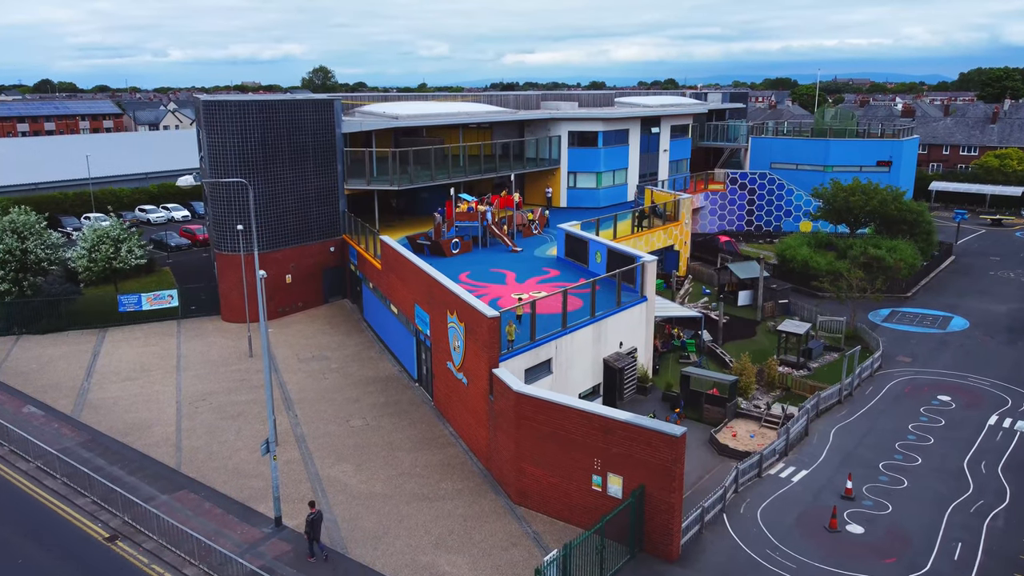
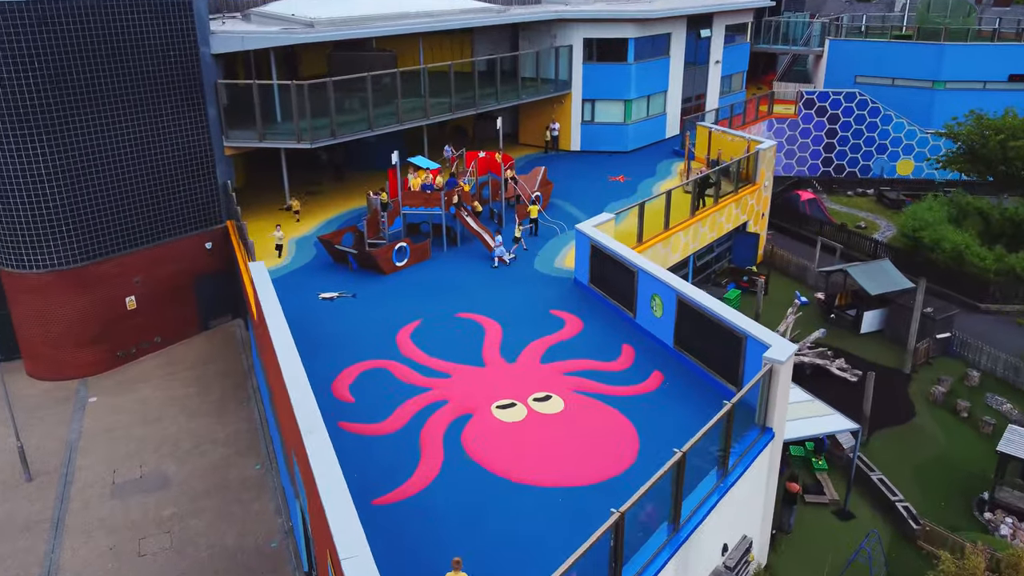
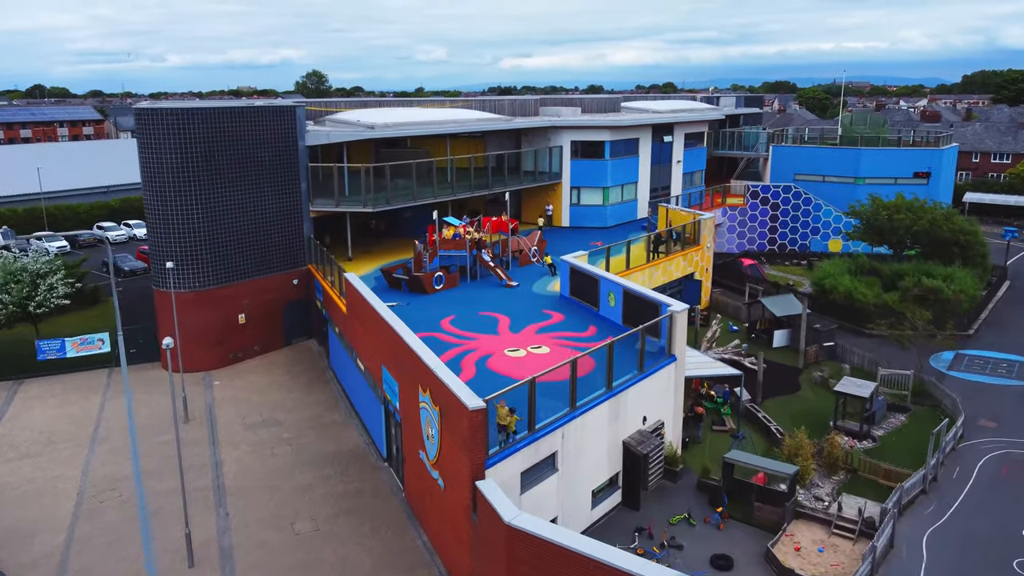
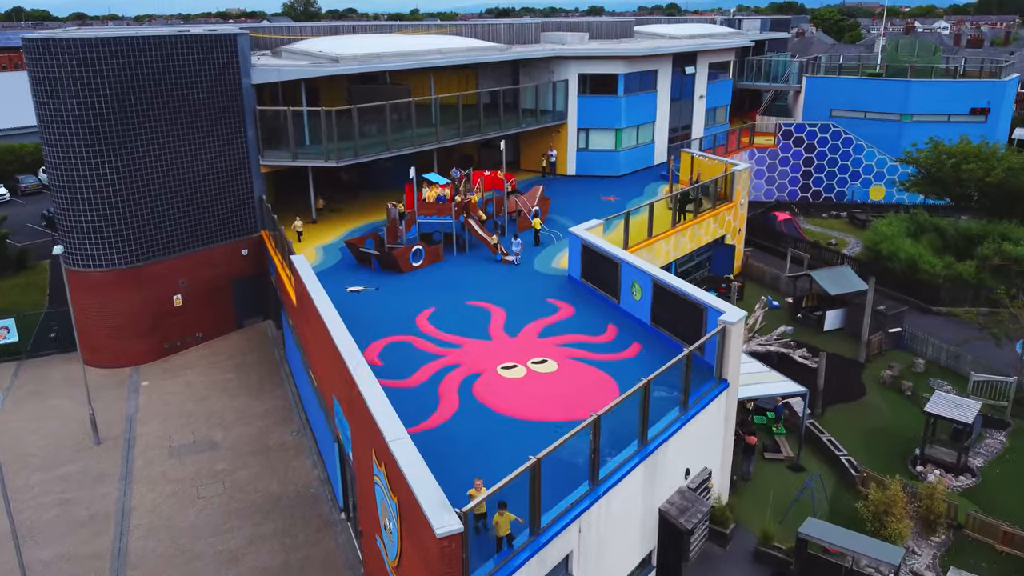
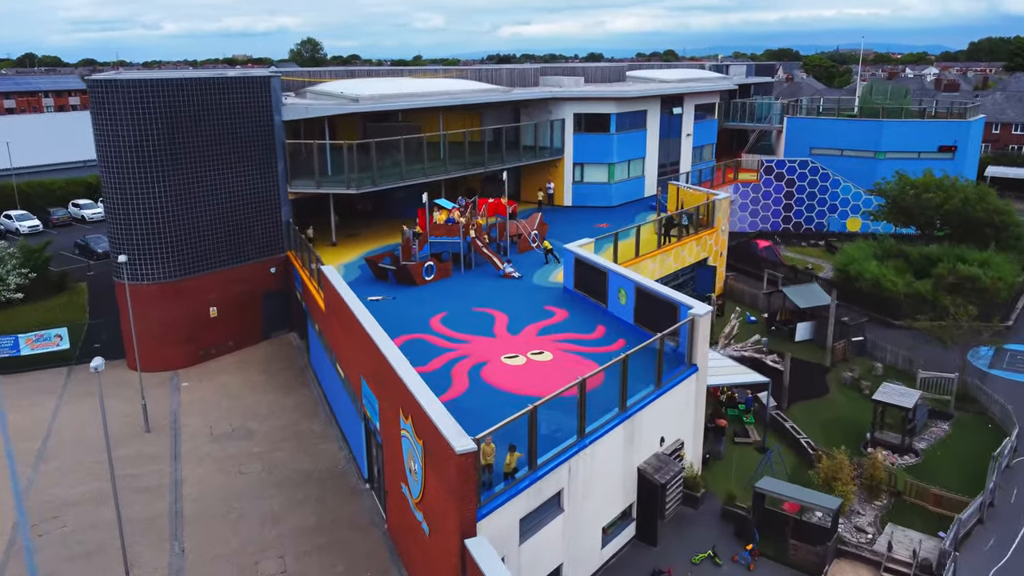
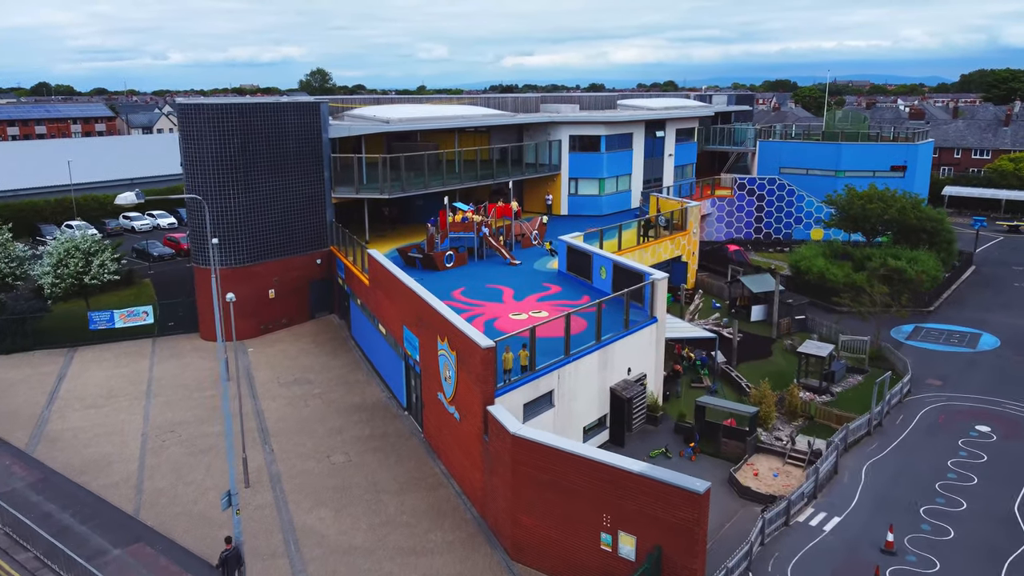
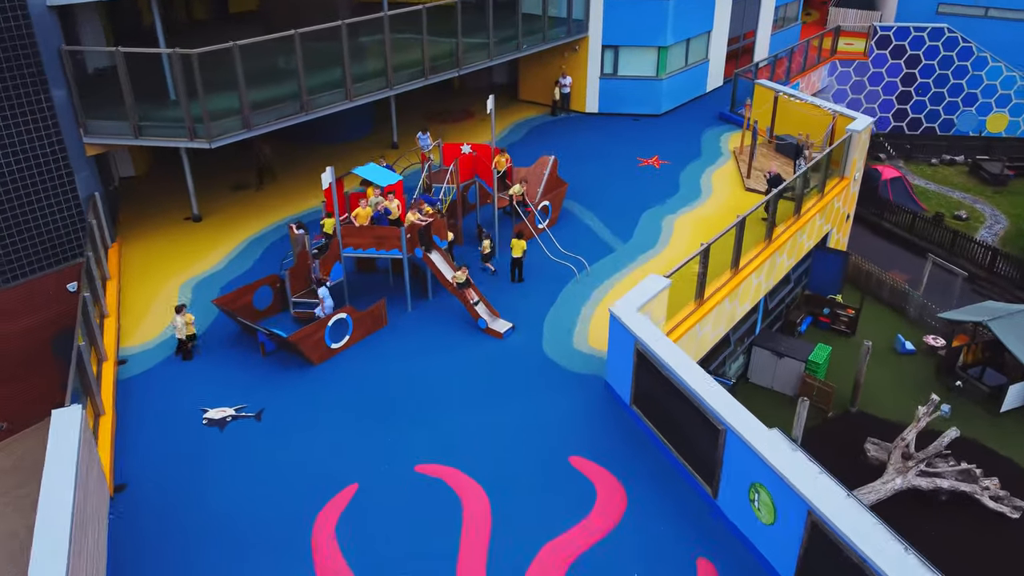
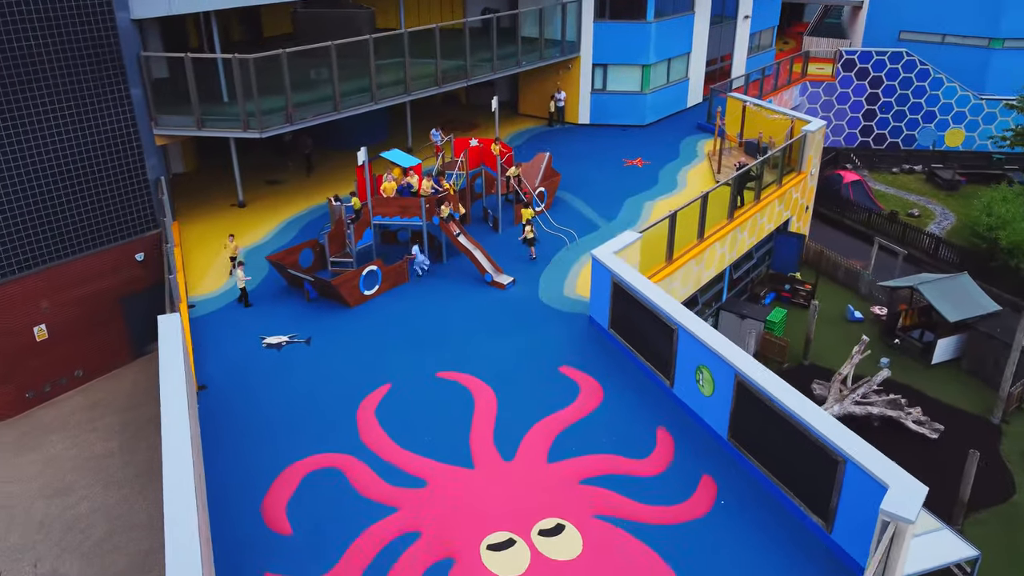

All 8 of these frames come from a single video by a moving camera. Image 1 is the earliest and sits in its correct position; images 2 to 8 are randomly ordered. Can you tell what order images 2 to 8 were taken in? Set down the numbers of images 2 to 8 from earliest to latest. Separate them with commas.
6, 3, 5, 4, 2, 8, 7
